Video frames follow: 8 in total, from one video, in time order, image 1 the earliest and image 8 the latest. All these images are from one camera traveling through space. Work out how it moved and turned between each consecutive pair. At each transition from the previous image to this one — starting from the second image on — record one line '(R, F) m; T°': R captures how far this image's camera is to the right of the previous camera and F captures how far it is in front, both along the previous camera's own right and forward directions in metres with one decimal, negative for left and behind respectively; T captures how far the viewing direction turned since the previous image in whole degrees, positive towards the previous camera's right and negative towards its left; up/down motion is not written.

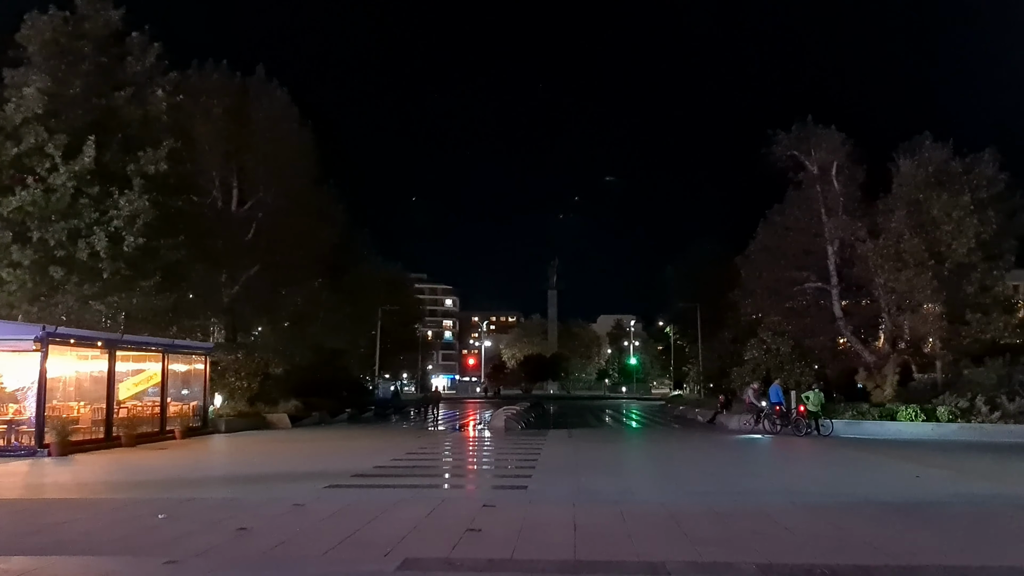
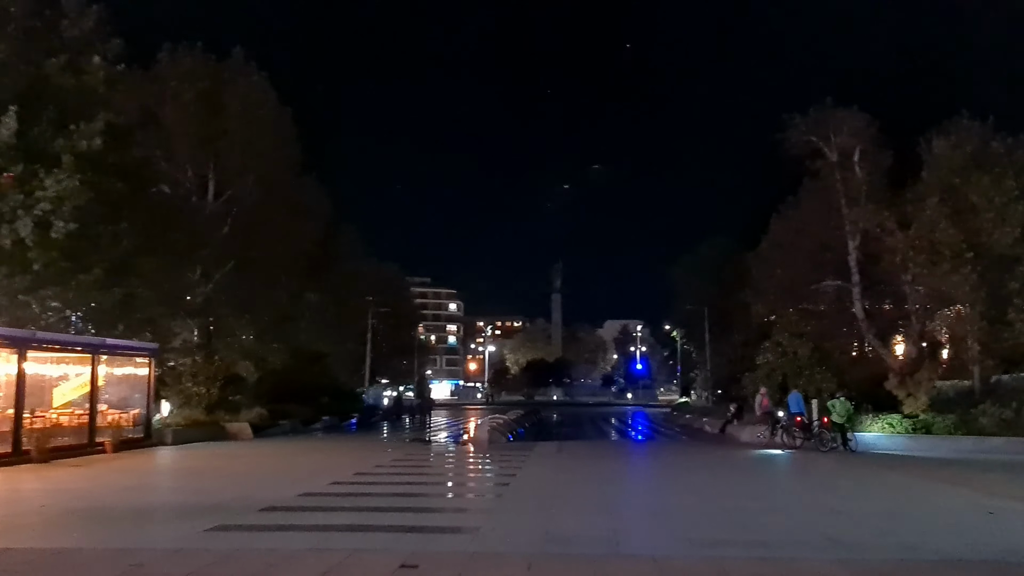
(+0.6, +3.2) m; 0°
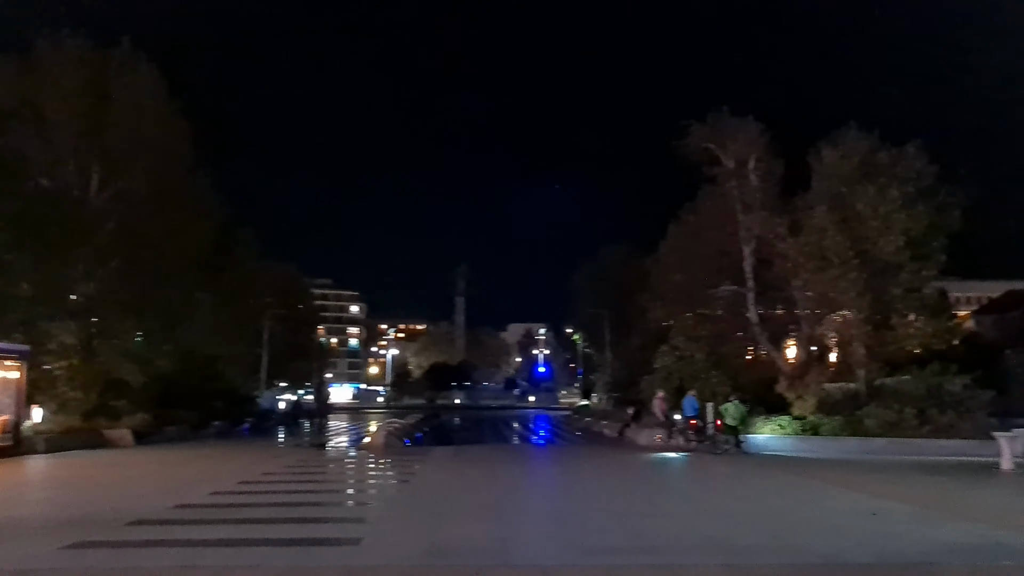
(+0.2, +0.4) m; +6°
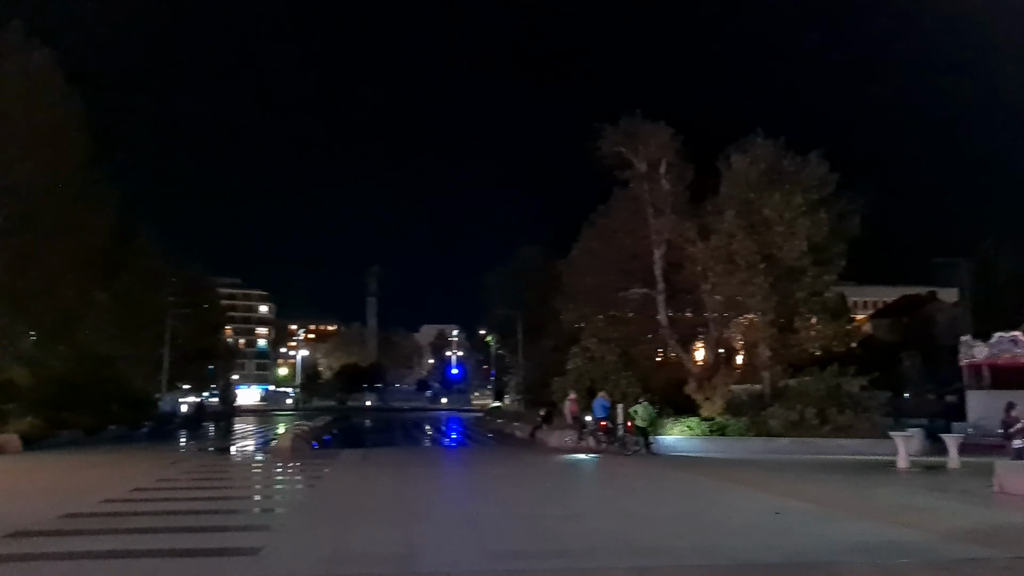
(0.0, +0.2) m; +5°
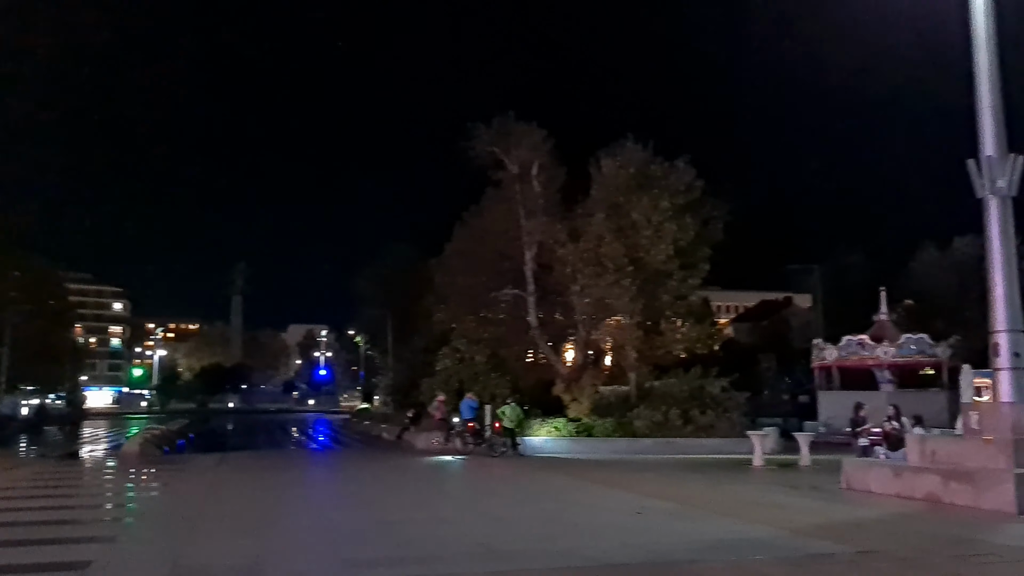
(+0.1, +0.3) m; +8°
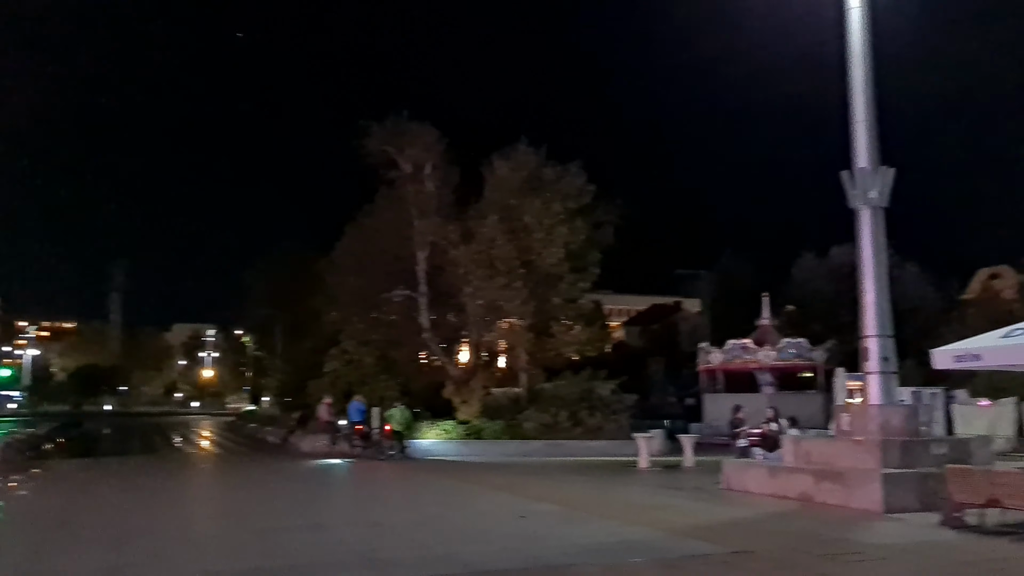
(+0.1, +0.2) m; +7°
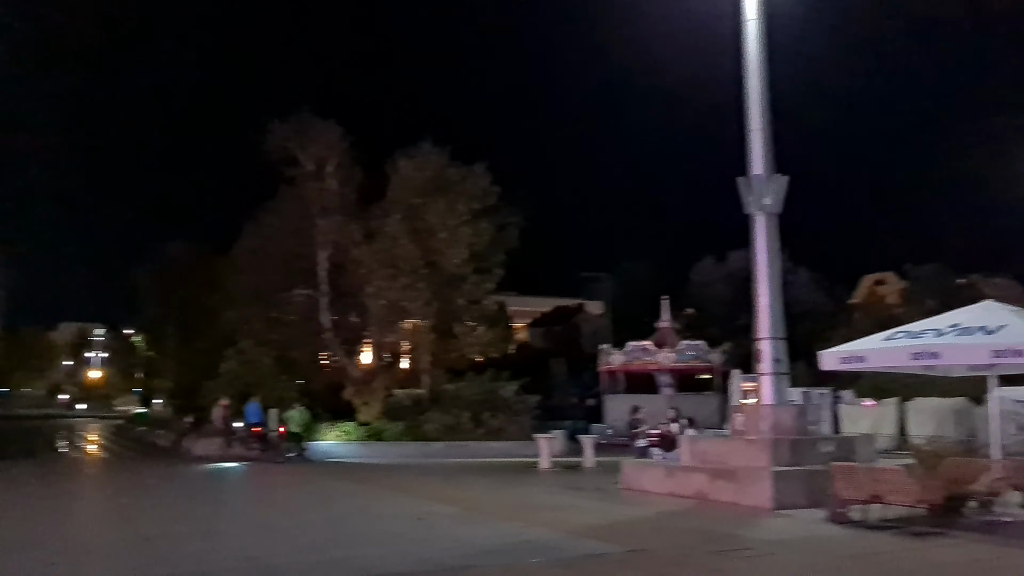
(0.0, +0.1) m; +6°
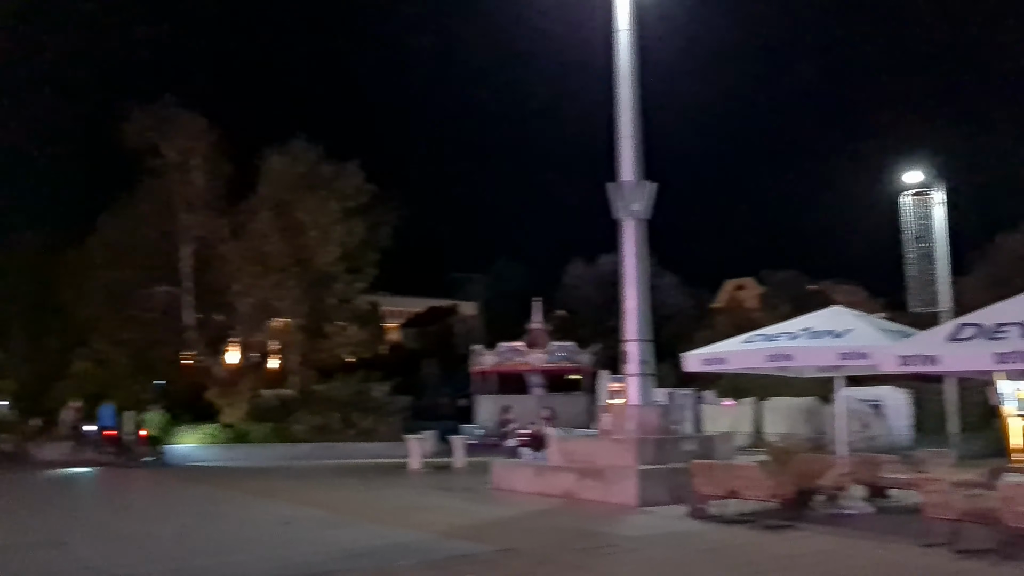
(0.0, 0.0) m; +8°
